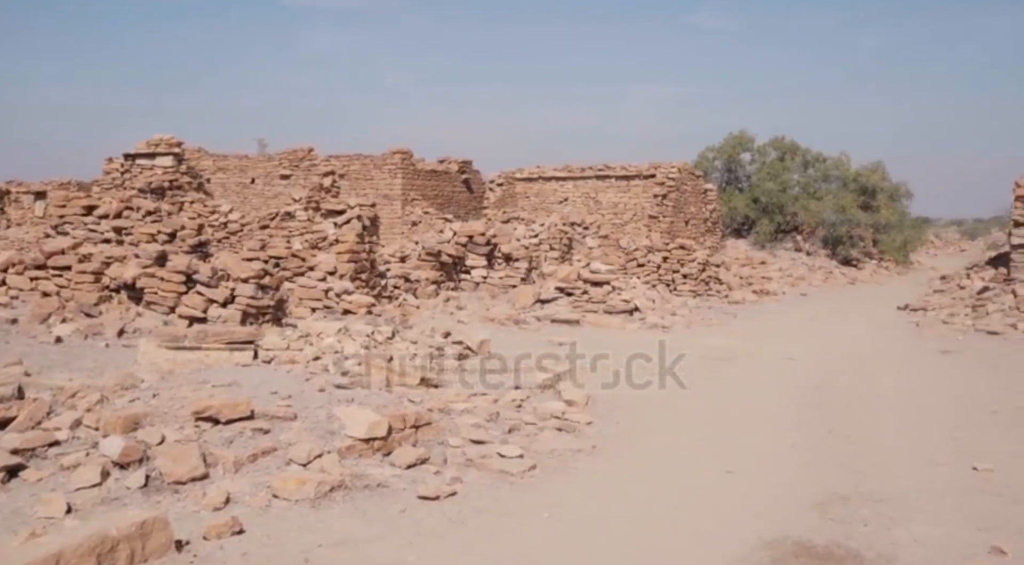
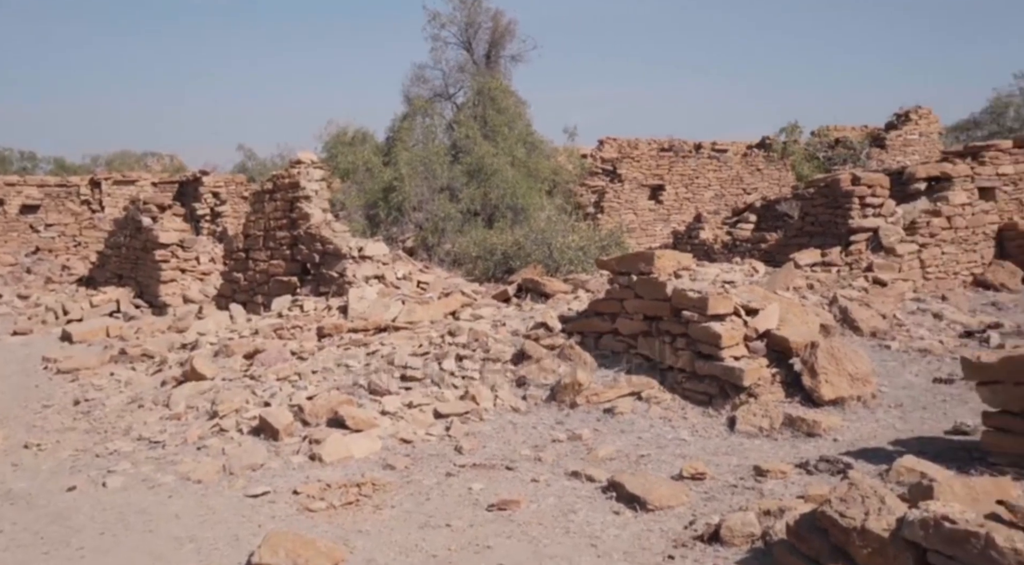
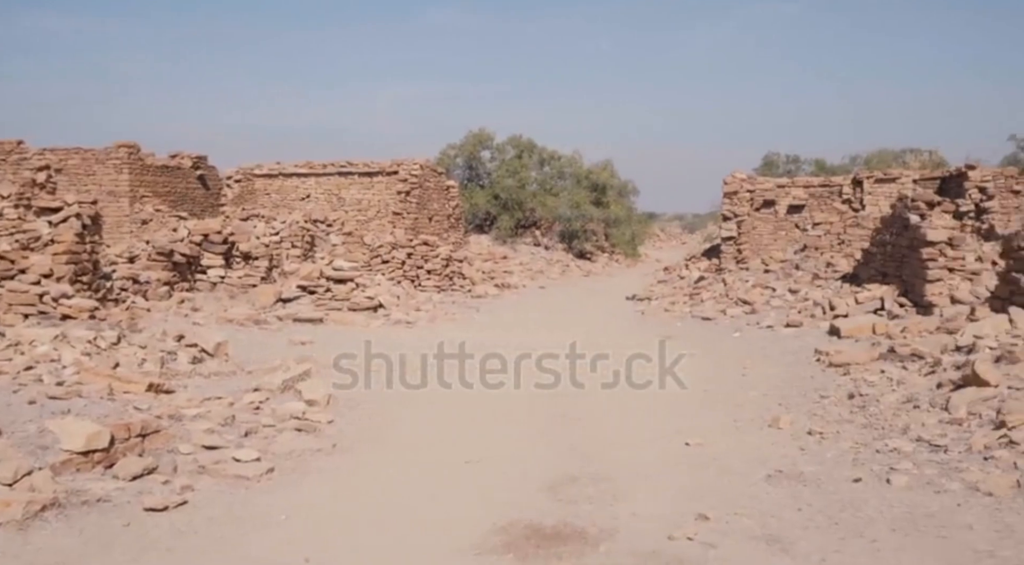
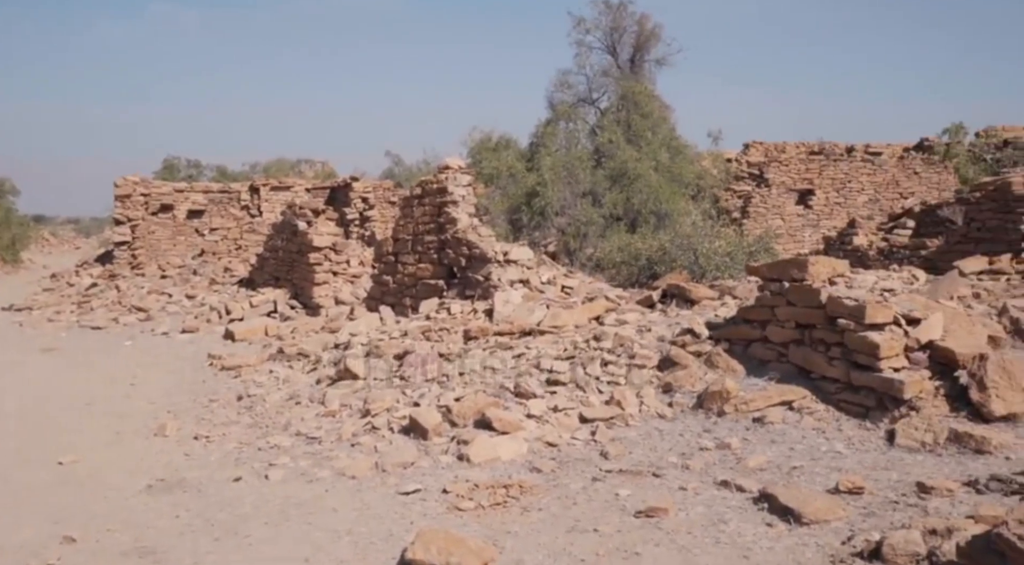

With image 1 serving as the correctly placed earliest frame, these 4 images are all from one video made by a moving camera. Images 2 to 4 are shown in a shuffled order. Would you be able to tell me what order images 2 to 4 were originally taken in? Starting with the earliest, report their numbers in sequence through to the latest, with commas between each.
3, 4, 2
